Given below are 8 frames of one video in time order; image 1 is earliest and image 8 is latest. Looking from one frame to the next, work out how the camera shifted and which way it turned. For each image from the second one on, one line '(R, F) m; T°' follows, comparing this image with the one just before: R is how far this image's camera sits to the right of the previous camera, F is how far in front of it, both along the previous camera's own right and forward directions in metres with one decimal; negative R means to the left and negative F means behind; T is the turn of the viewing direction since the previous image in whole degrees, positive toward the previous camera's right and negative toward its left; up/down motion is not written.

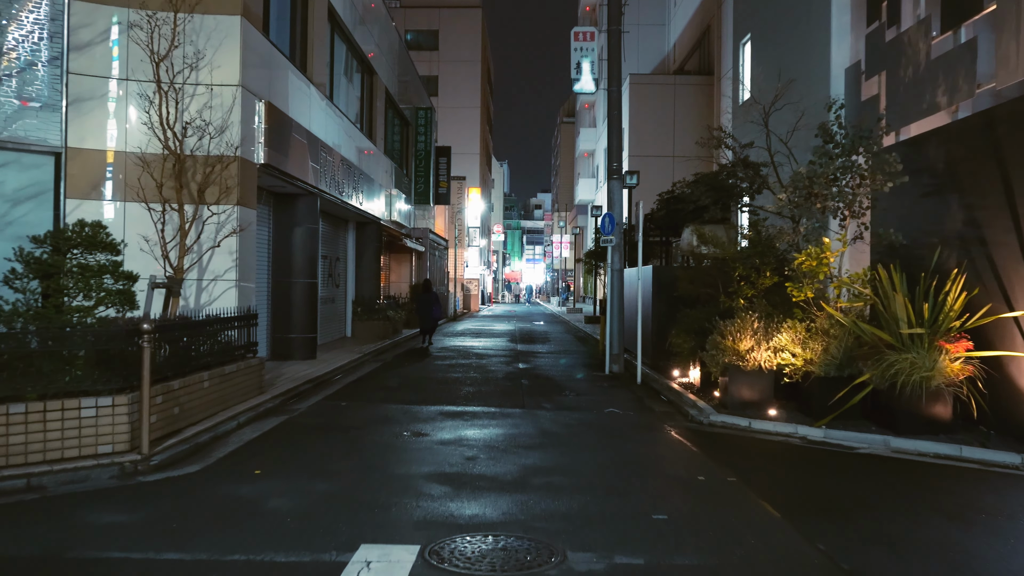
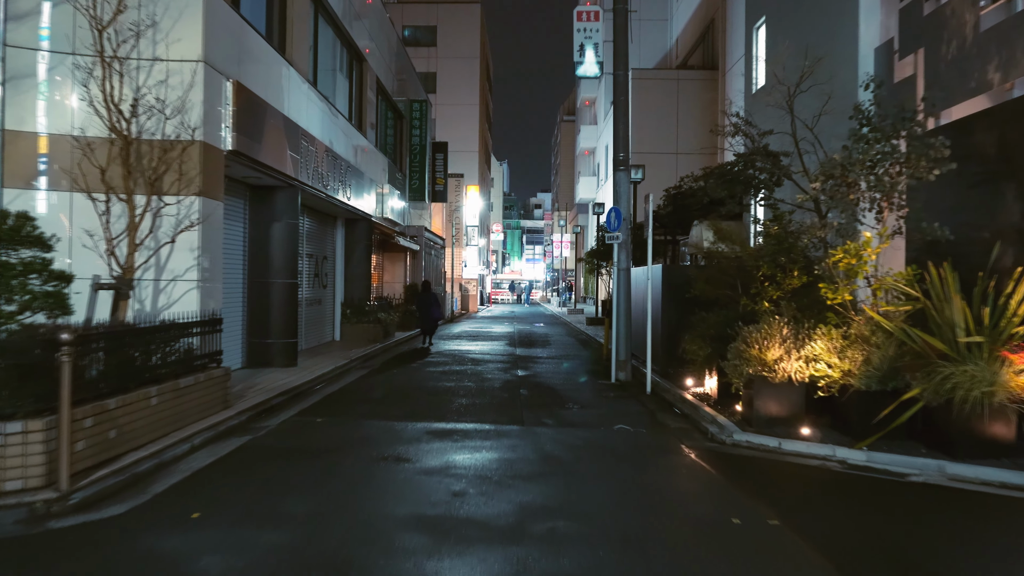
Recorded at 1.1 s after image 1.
(0.0, +1.1) m; 0°
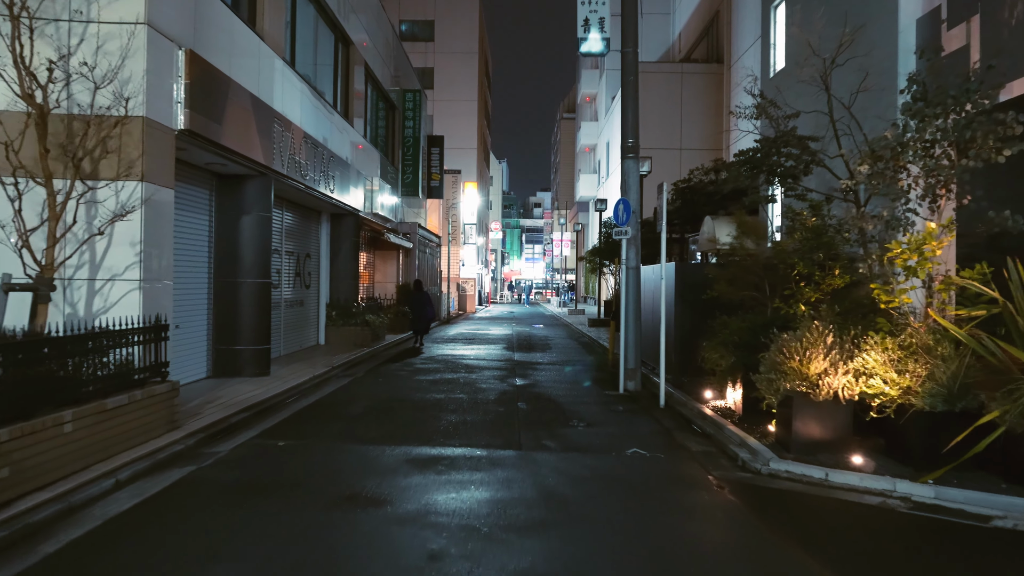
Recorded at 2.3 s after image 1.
(0.0, +1.3) m; 0°
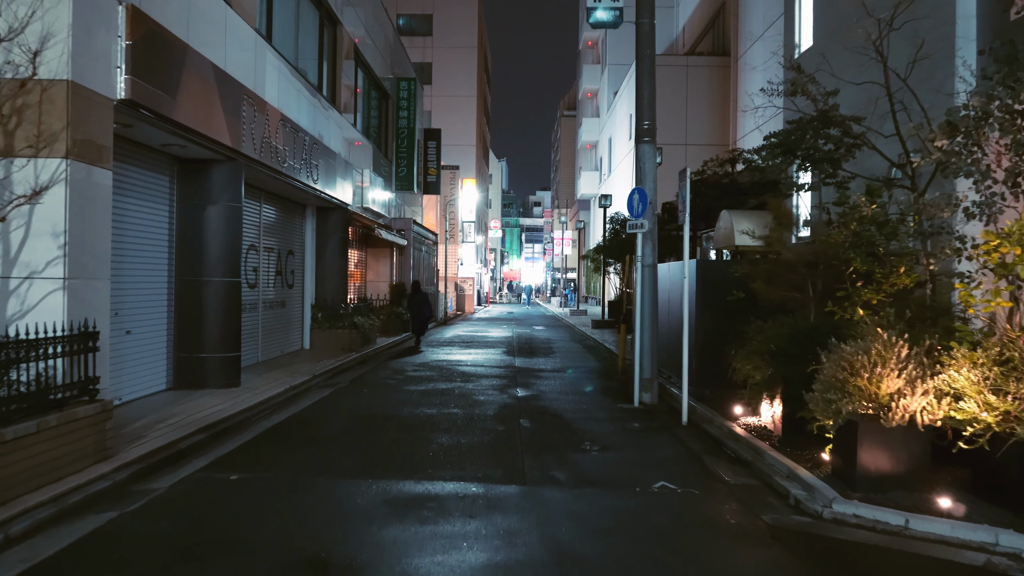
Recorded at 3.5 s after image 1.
(0.0, +1.3) m; 0°
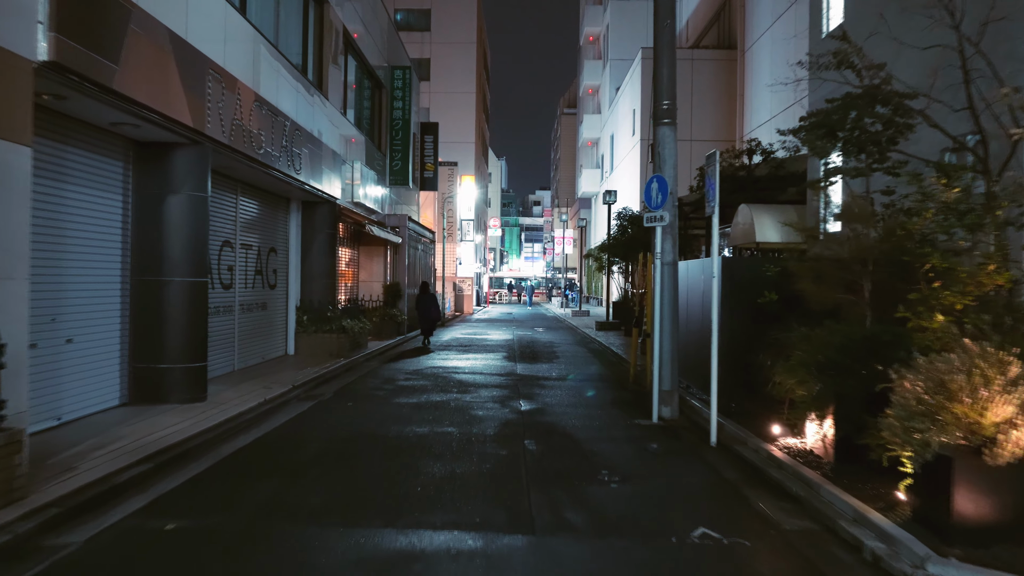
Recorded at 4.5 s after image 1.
(0.0, +1.2) m; 0°
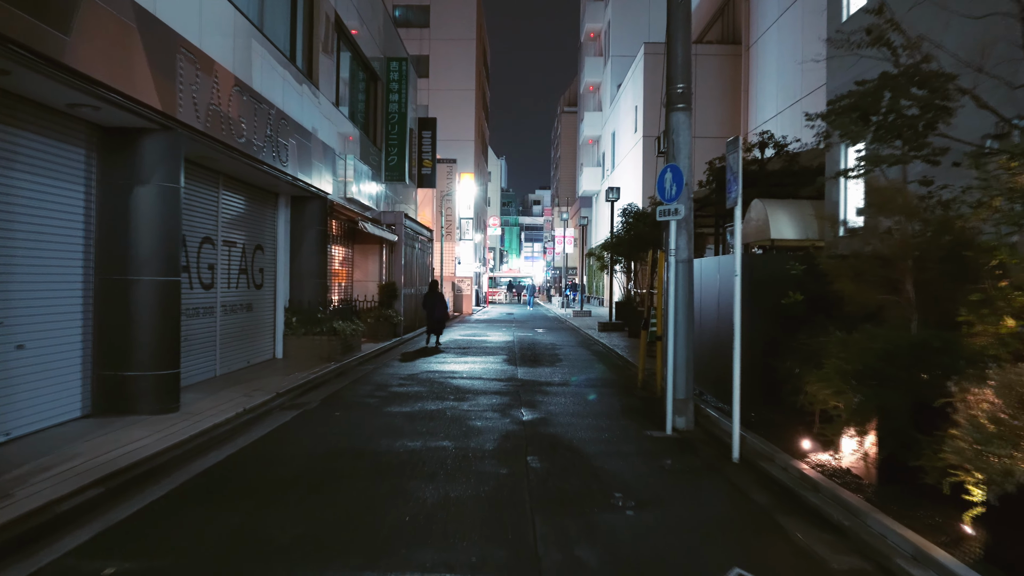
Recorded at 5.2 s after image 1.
(0.0, +0.8) m; 0°
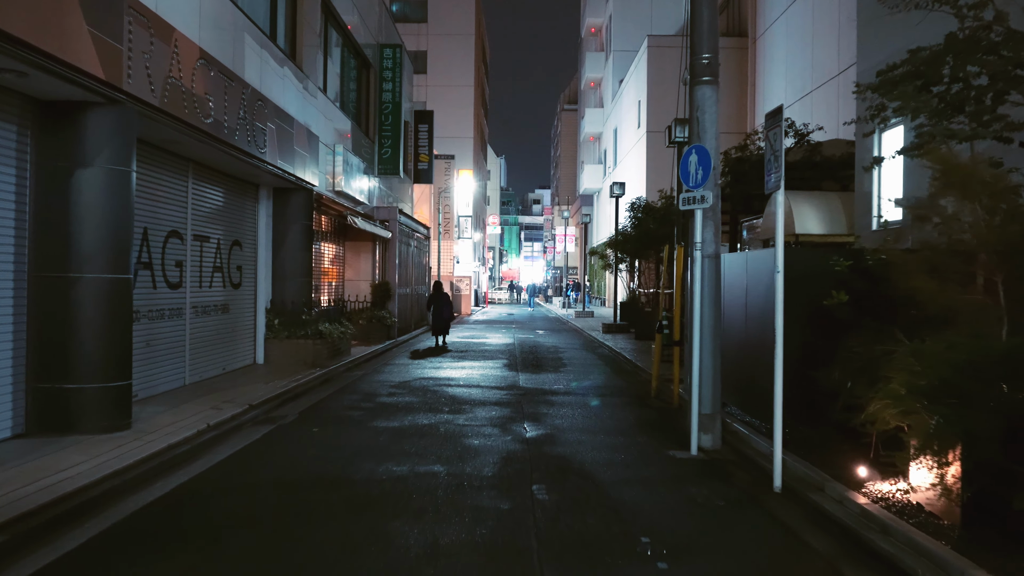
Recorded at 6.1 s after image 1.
(0.0, +1.1) m; 0°
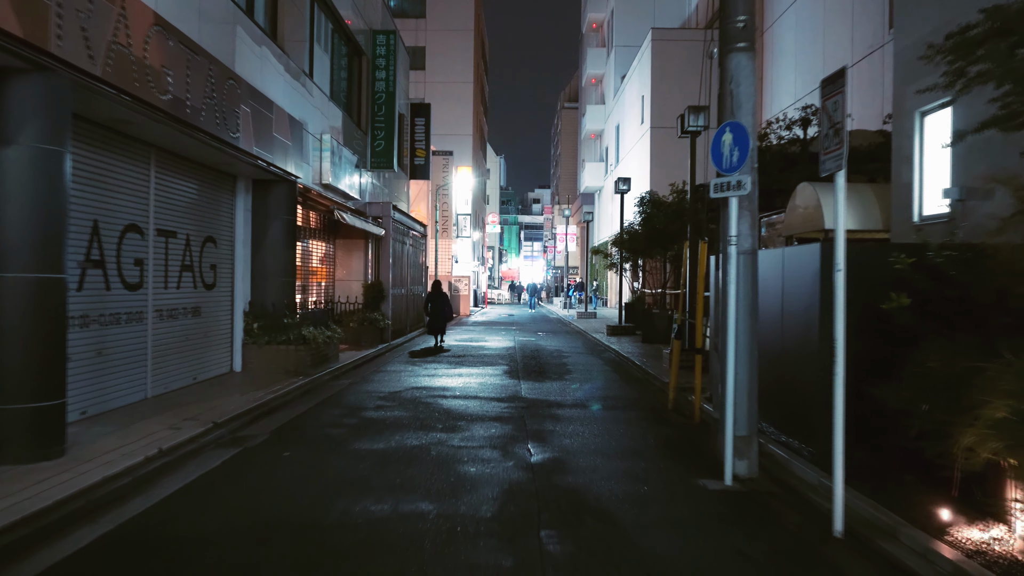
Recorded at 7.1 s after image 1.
(0.0, +1.1) m; 0°
